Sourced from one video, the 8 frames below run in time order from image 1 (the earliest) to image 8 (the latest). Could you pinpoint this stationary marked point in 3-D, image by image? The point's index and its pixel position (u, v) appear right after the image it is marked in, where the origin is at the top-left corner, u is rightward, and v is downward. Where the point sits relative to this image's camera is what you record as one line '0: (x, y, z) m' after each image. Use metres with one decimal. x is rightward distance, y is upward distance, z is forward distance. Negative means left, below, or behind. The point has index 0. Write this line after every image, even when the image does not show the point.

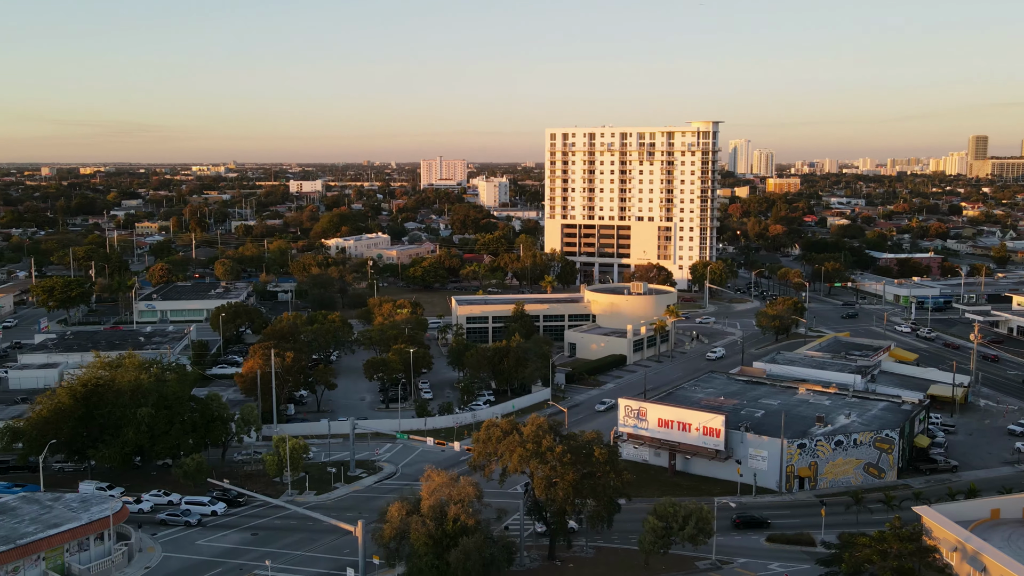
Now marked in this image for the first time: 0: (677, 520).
0: (+3.4, -4.9, +19.5) m
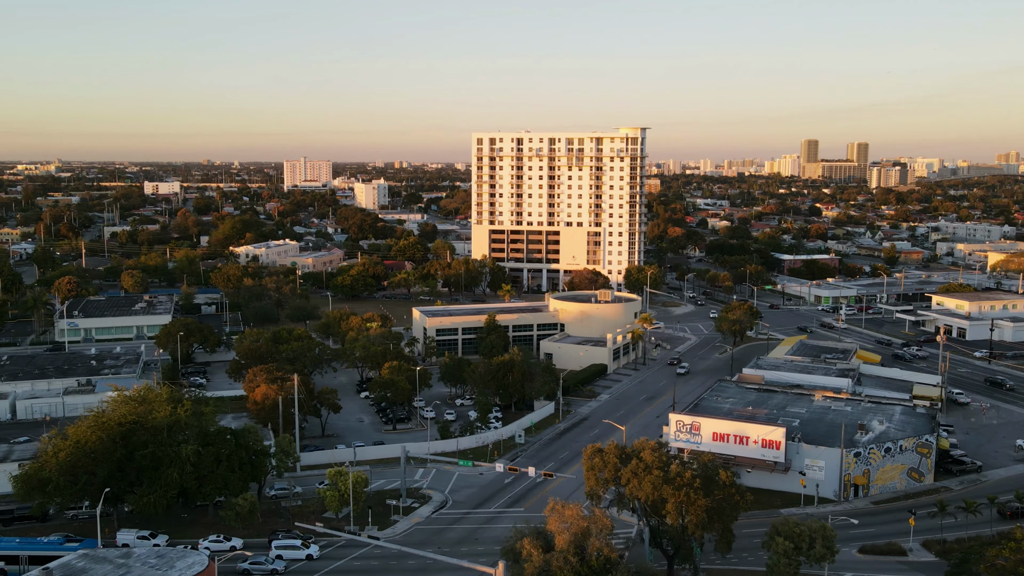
0: (+6.1, -5.3, +19.4) m
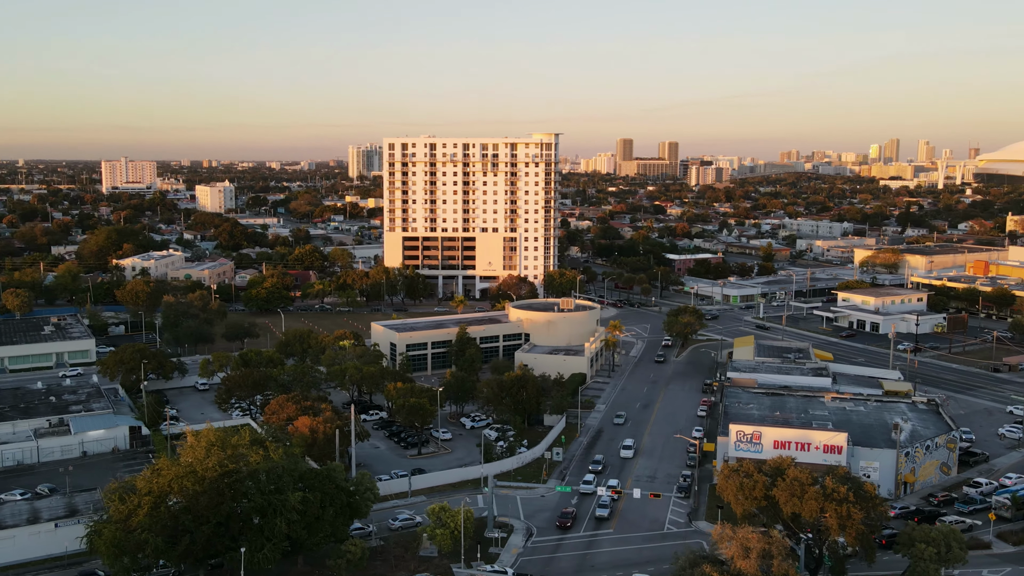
0: (+9.5, -5.7, +20.4) m
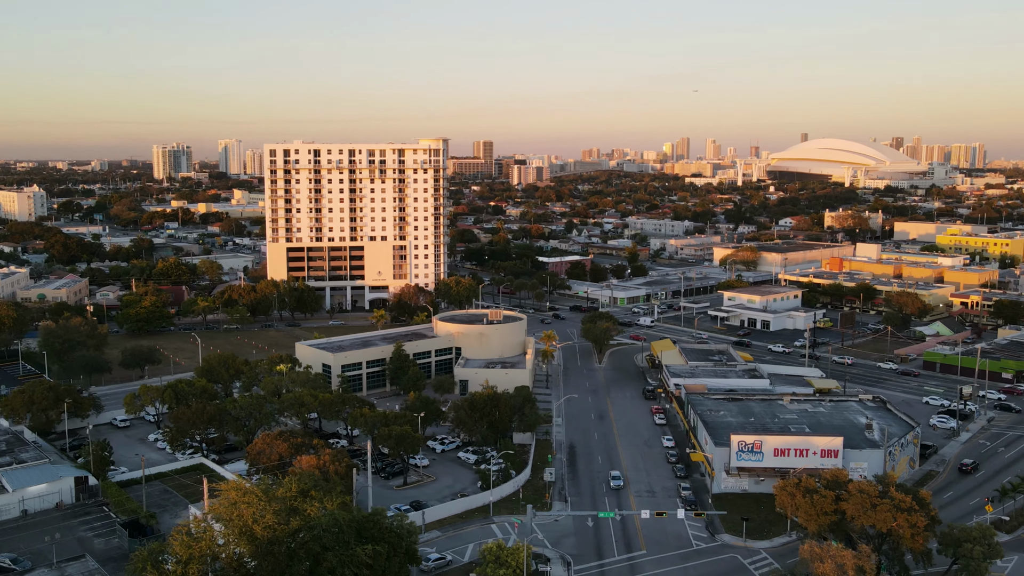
0: (+11.1, -6.0, +21.7) m
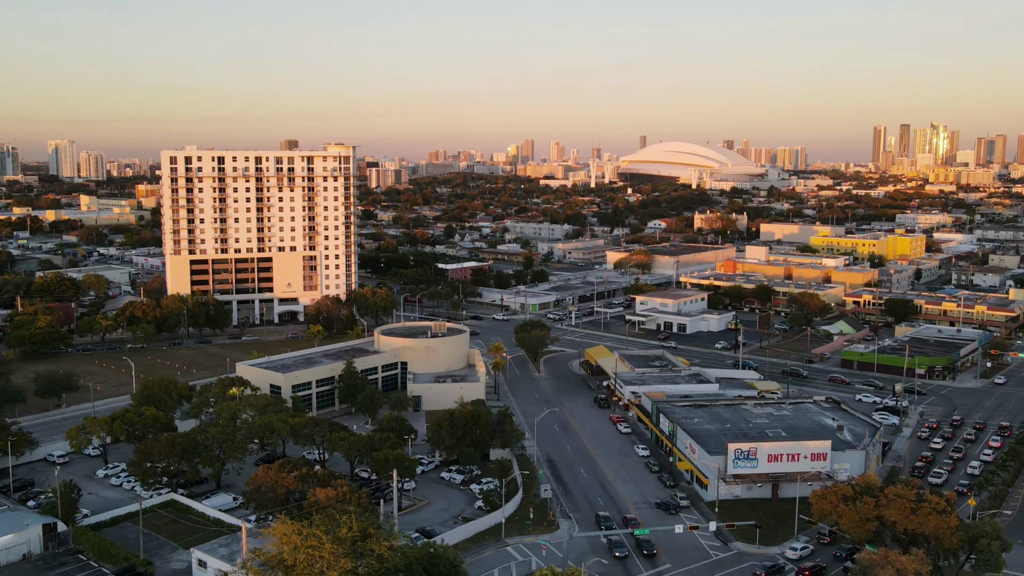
0: (+12.1, -6.2, +23.1) m
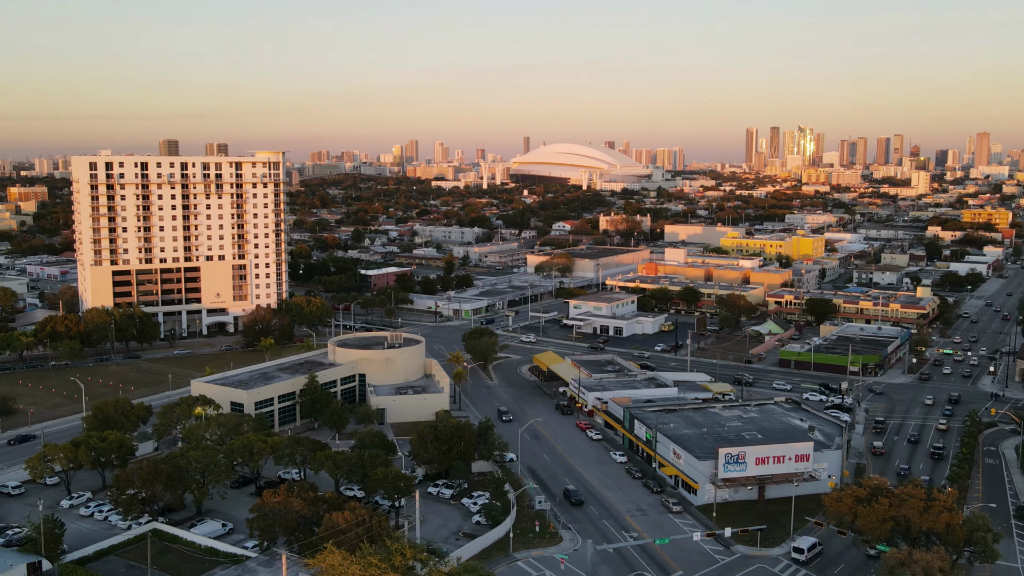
0: (+12.7, -6.4, +24.5) m
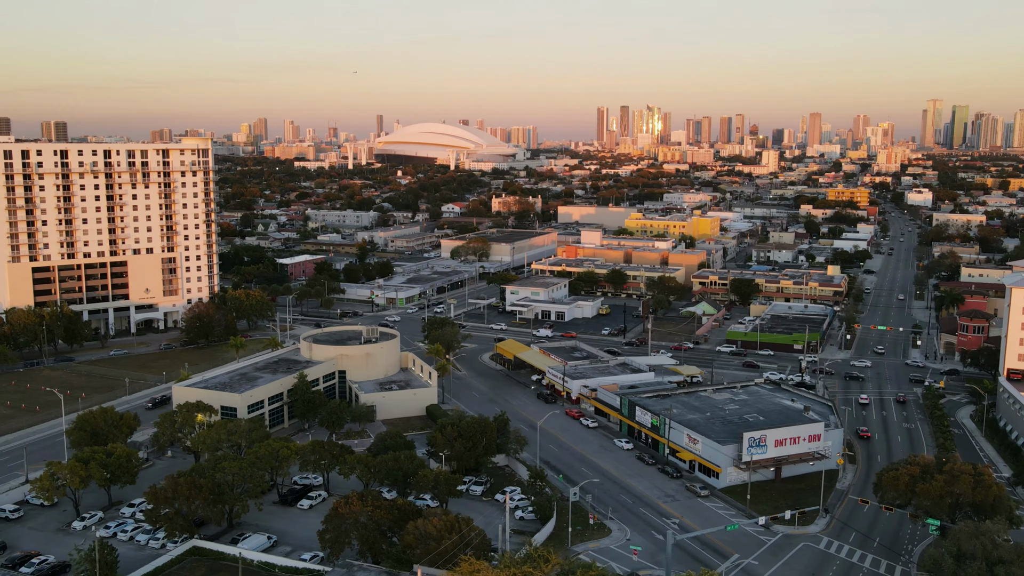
0: (+14.5, -6.0, +26.7) m
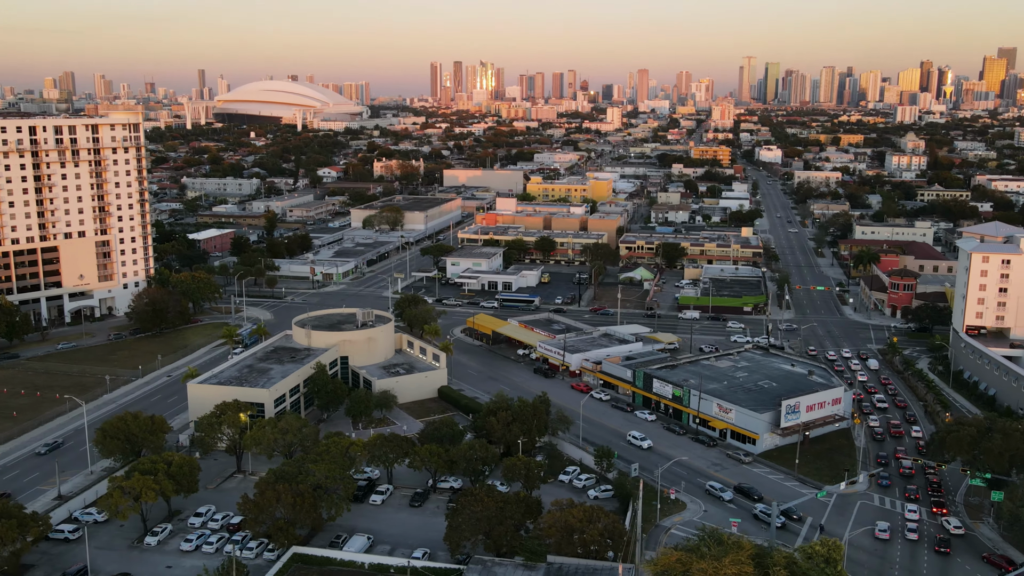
0: (+17.0, -5.1, +30.0) m
